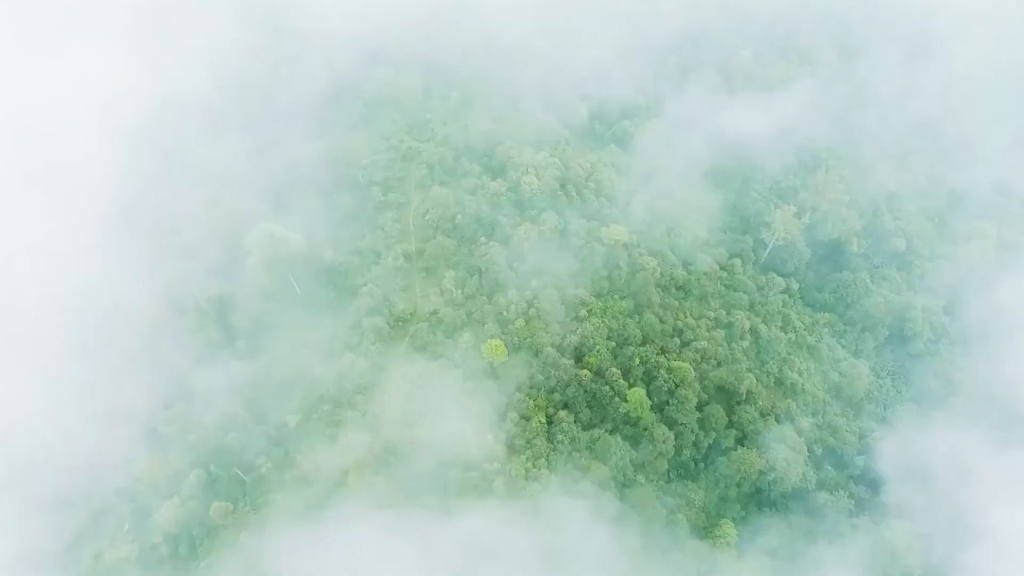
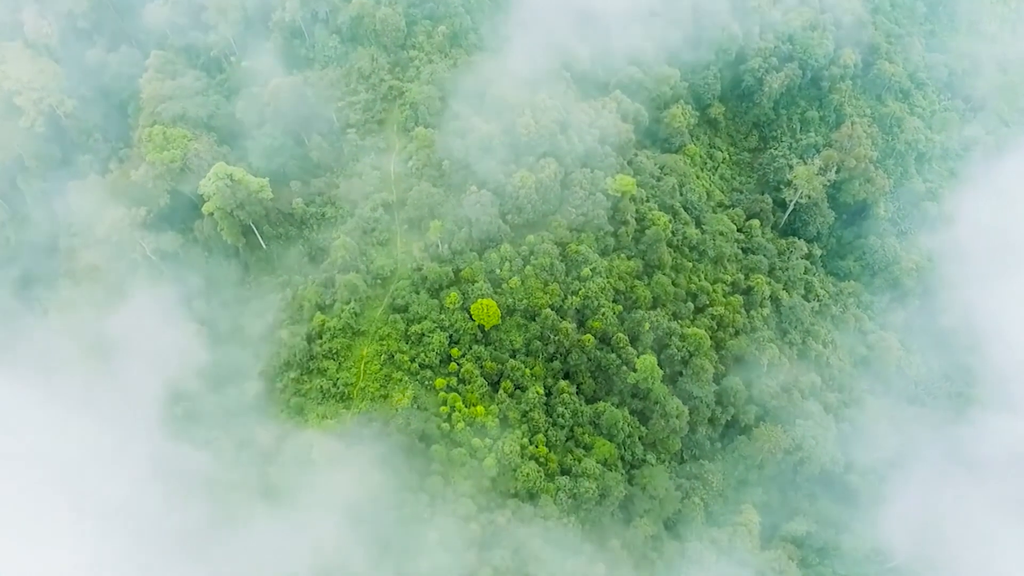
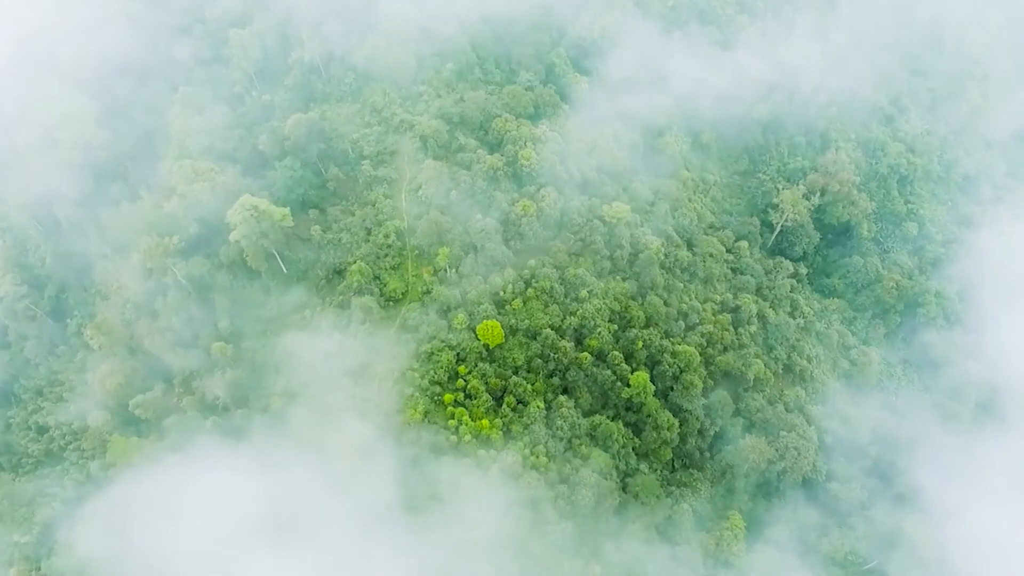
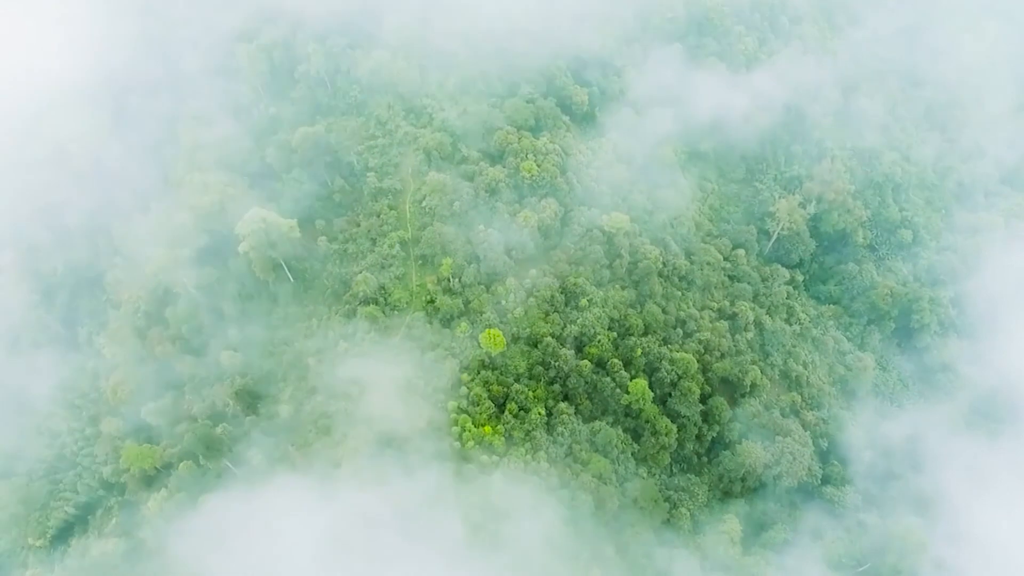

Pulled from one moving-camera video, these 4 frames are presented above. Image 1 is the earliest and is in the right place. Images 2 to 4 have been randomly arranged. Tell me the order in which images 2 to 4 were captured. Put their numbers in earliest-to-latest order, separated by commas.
4, 3, 2
